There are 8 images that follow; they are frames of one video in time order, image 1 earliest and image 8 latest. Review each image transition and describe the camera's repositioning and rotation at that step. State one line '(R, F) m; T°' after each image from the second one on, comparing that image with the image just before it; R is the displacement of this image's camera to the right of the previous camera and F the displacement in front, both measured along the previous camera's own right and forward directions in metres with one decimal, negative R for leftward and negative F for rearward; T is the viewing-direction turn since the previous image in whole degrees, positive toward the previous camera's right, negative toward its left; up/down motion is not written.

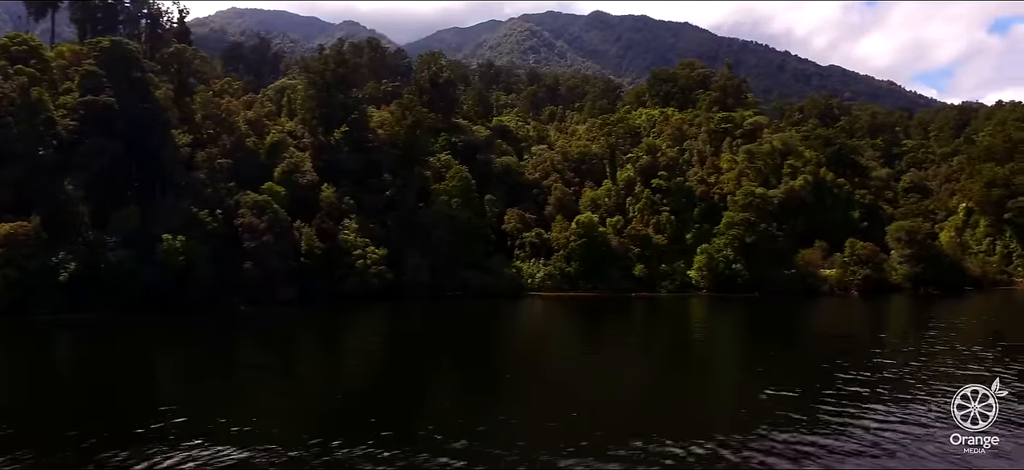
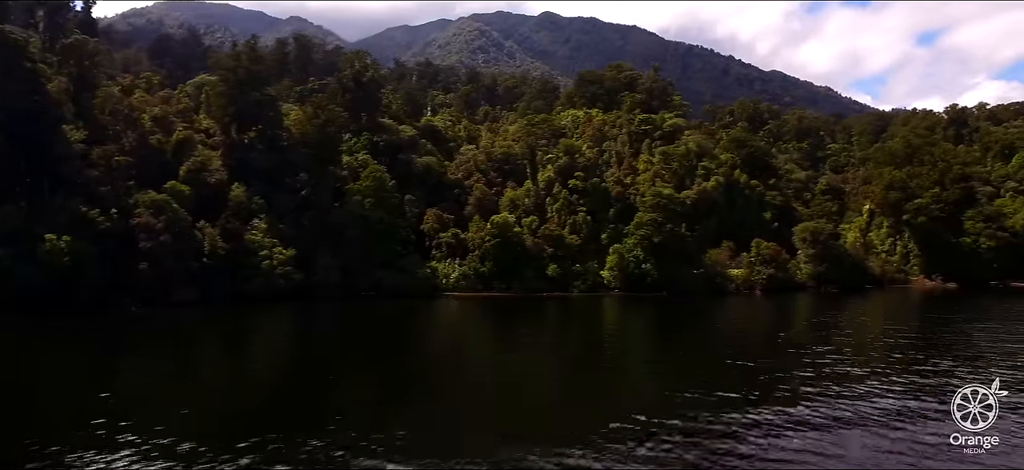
(+3.3, -0.2) m; +4°
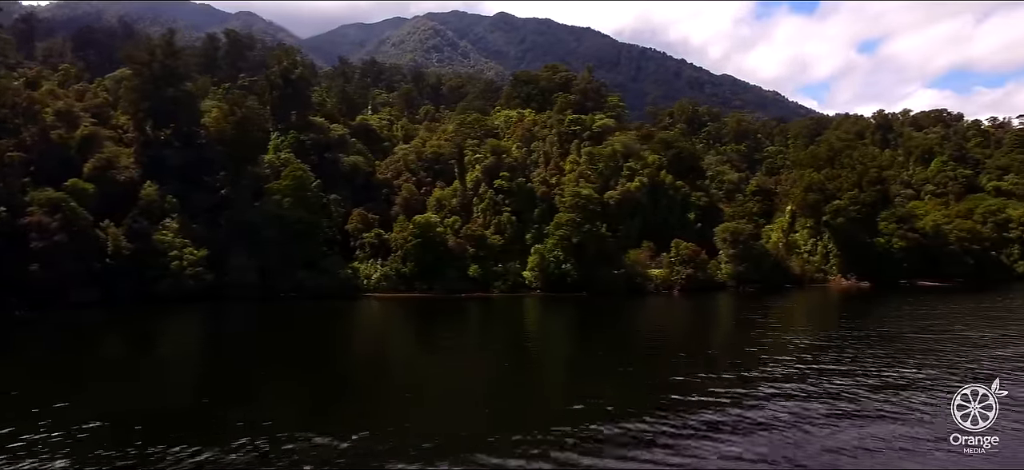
(+3.1, +0.2) m; +4°
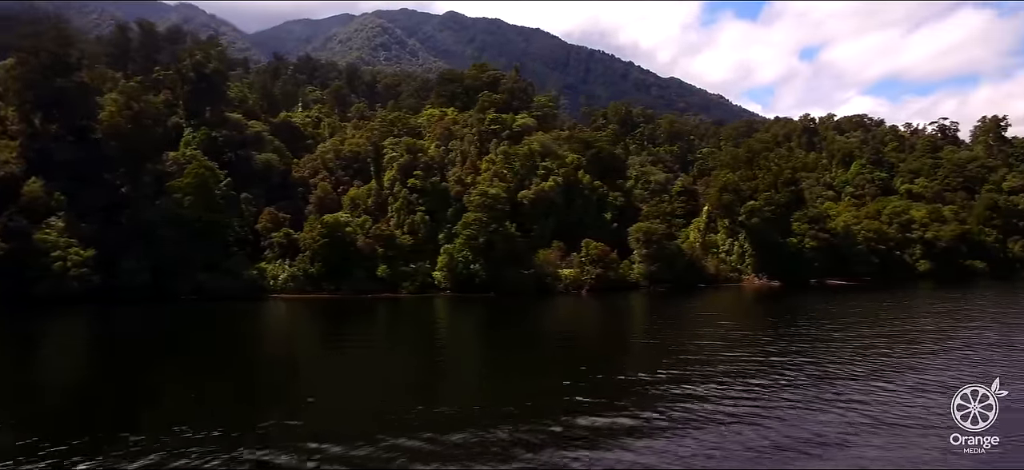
(+3.7, +0.5) m; +4°
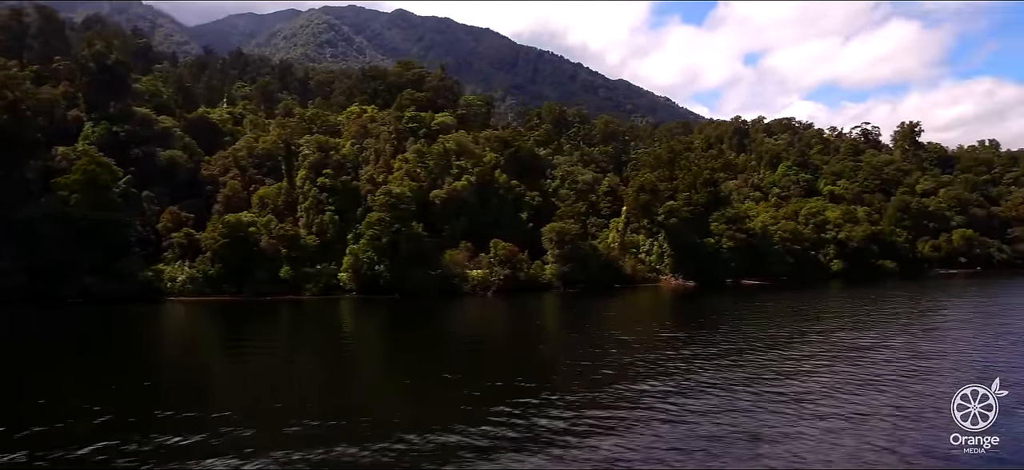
(+3.7, +0.9) m; +4°
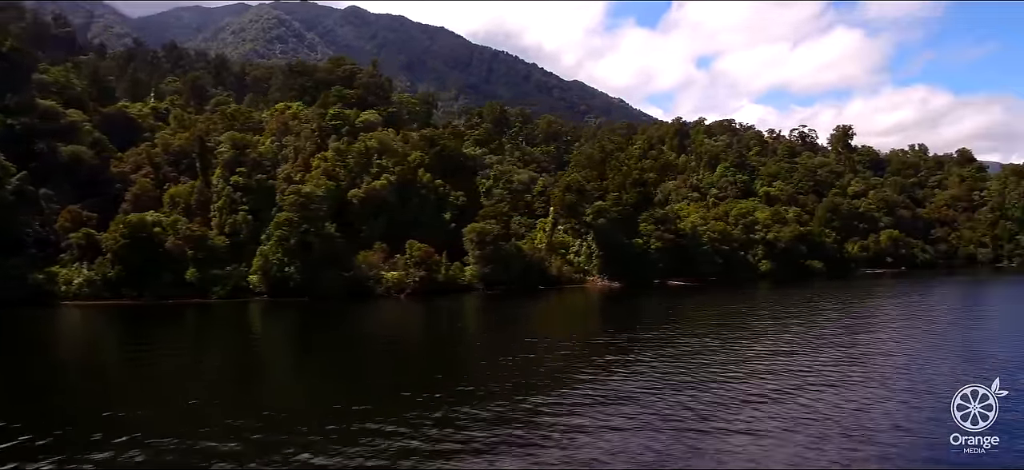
(+3.3, +1.2) m; +4°
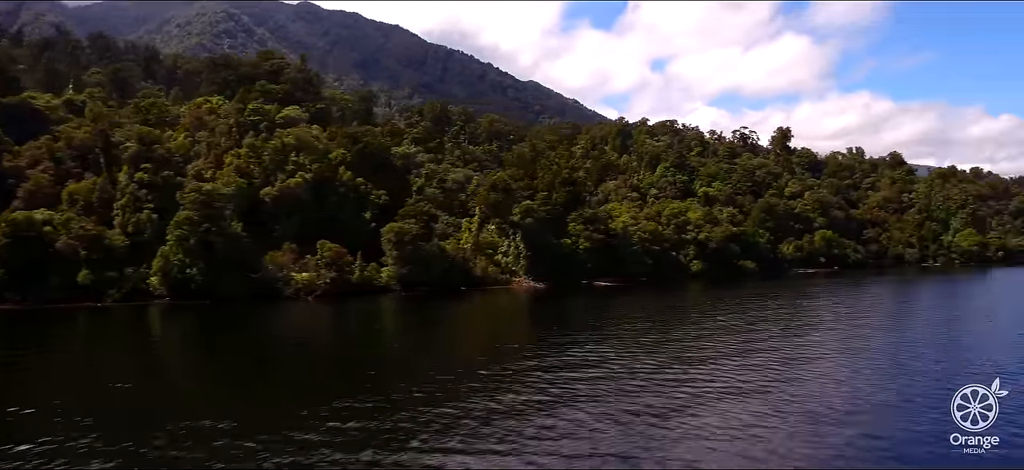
(+3.3, +1.5) m; +3°
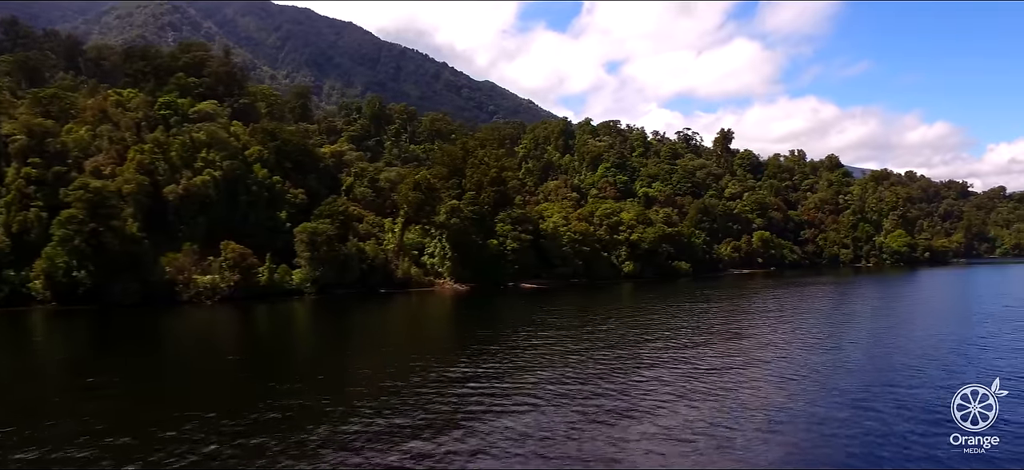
(+3.2, +1.8) m; +4°
